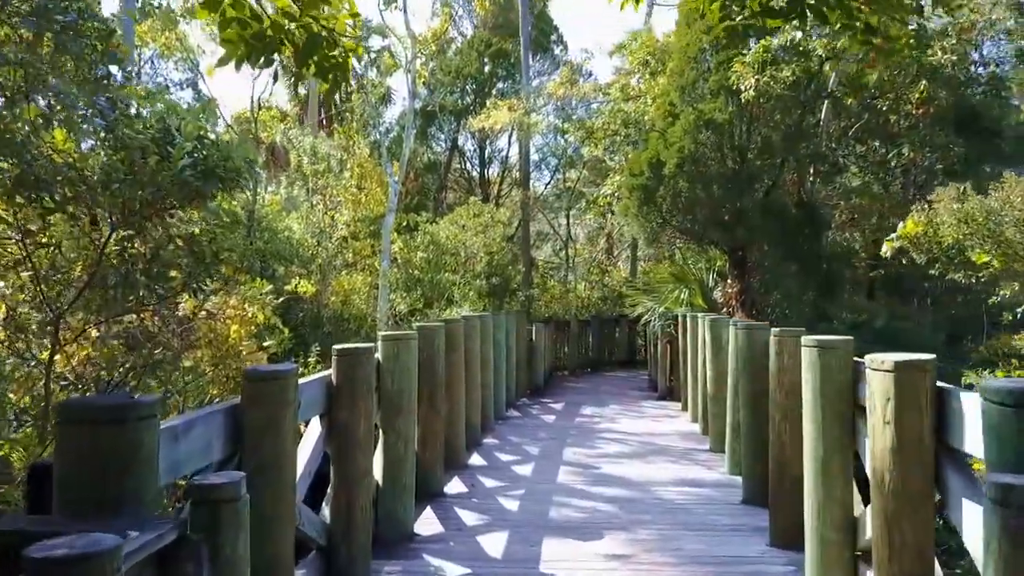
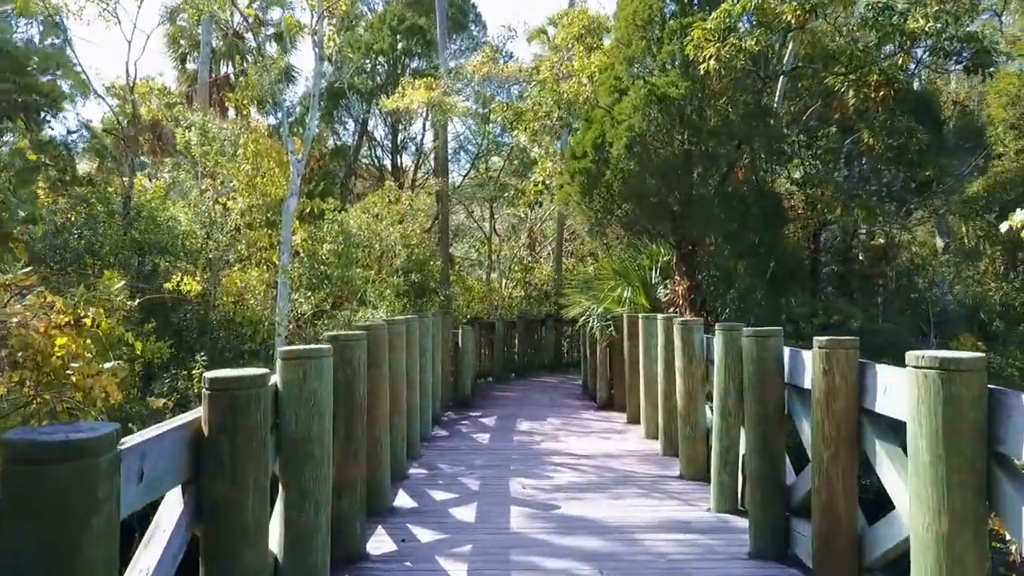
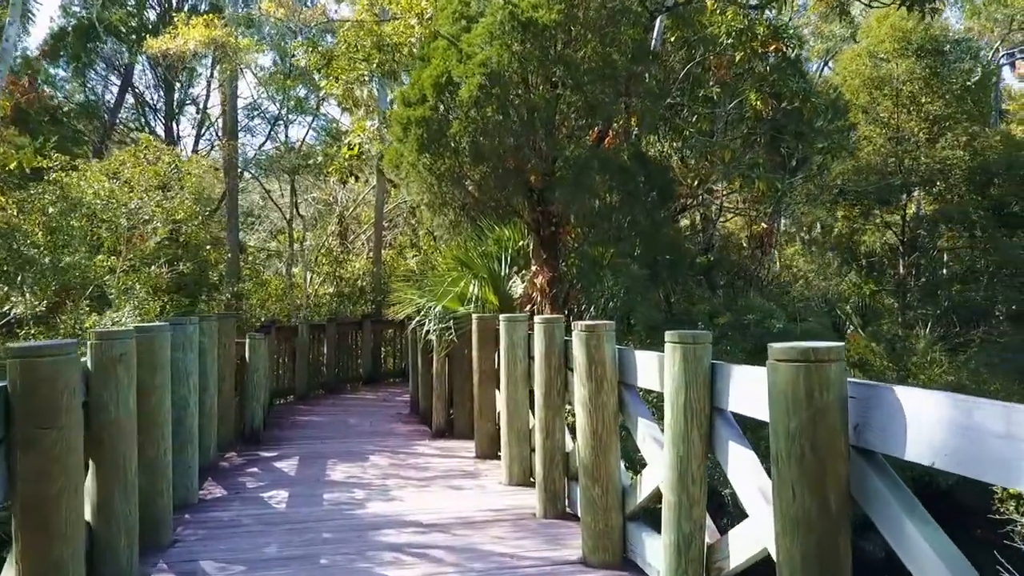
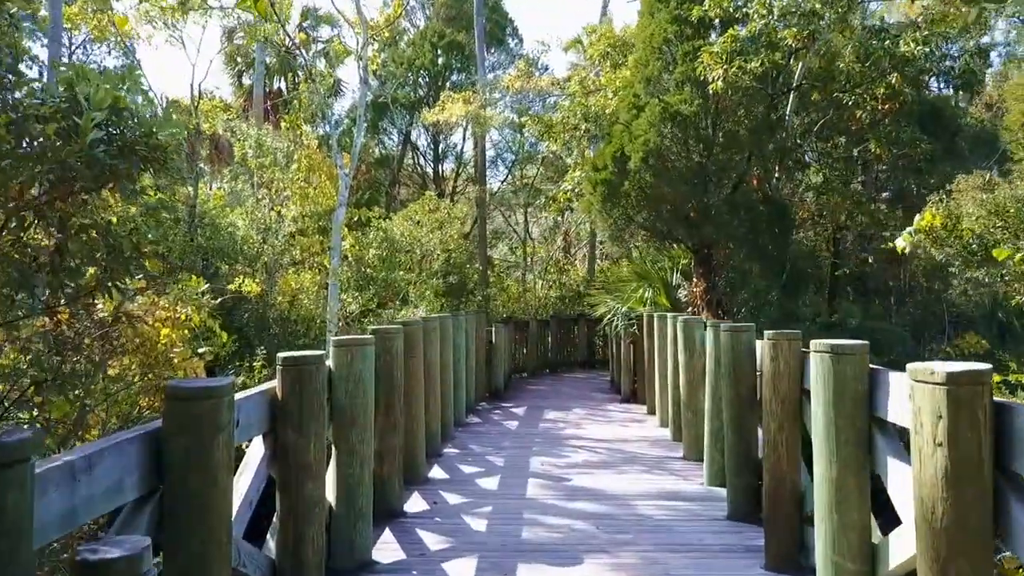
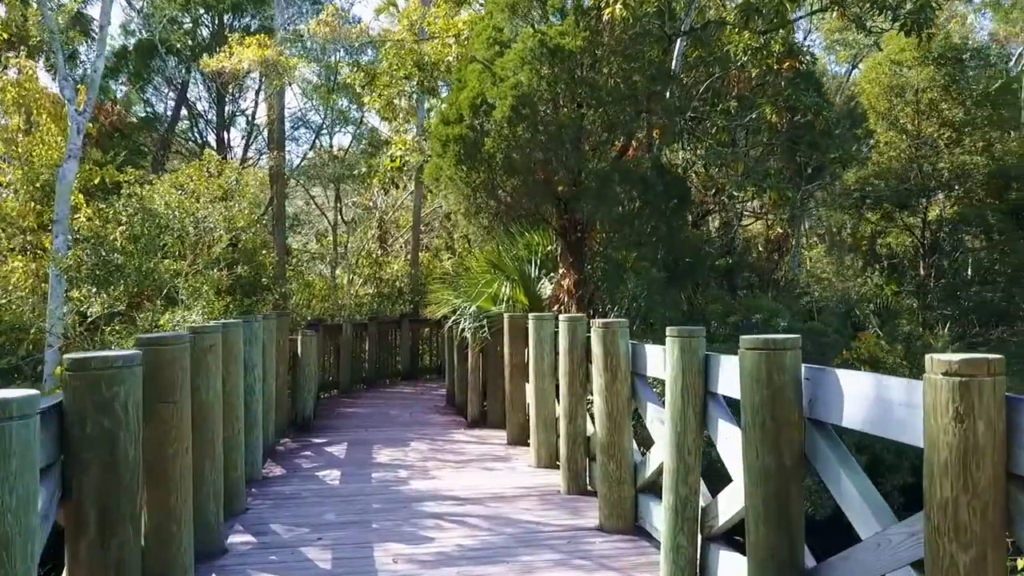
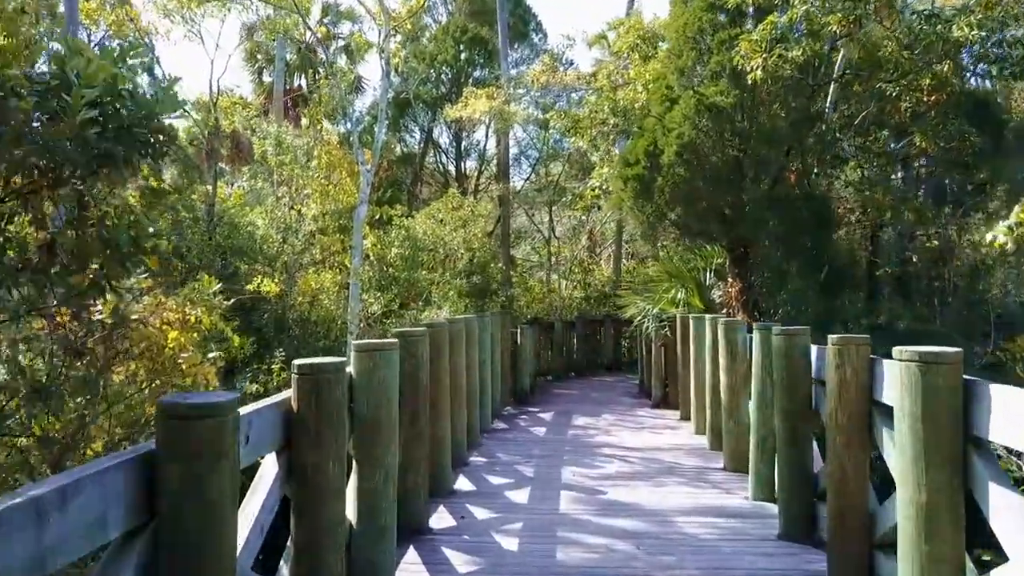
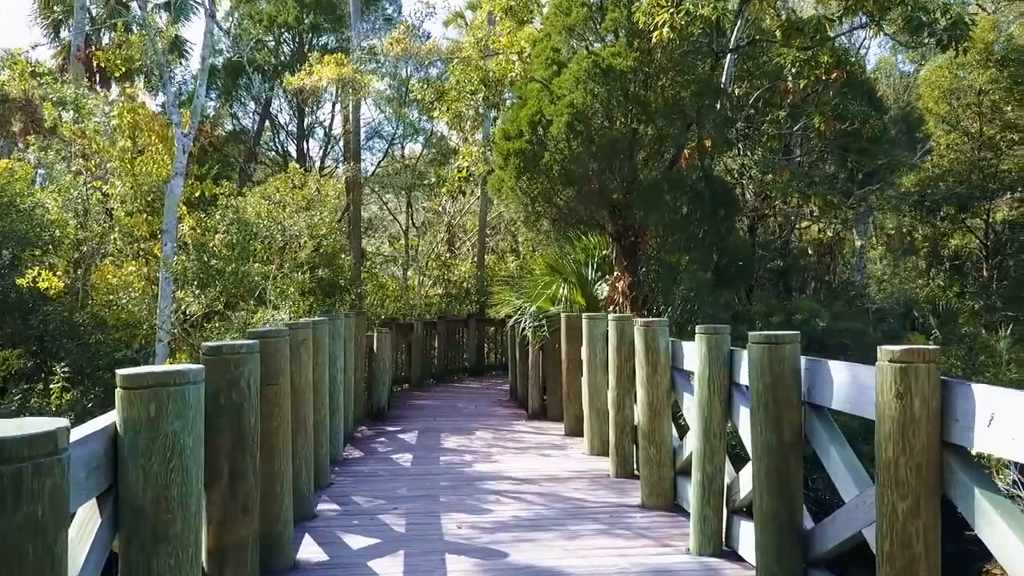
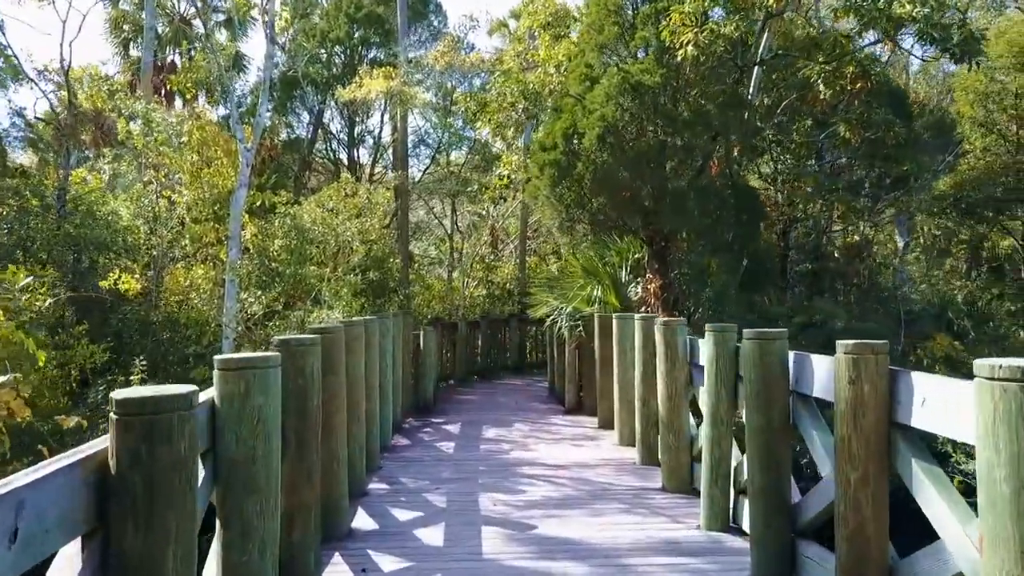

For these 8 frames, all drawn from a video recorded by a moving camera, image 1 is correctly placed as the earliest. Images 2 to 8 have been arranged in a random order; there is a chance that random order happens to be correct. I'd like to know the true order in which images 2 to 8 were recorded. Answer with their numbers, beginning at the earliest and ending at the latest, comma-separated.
4, 6, 2, 8, 7, 5, 3
